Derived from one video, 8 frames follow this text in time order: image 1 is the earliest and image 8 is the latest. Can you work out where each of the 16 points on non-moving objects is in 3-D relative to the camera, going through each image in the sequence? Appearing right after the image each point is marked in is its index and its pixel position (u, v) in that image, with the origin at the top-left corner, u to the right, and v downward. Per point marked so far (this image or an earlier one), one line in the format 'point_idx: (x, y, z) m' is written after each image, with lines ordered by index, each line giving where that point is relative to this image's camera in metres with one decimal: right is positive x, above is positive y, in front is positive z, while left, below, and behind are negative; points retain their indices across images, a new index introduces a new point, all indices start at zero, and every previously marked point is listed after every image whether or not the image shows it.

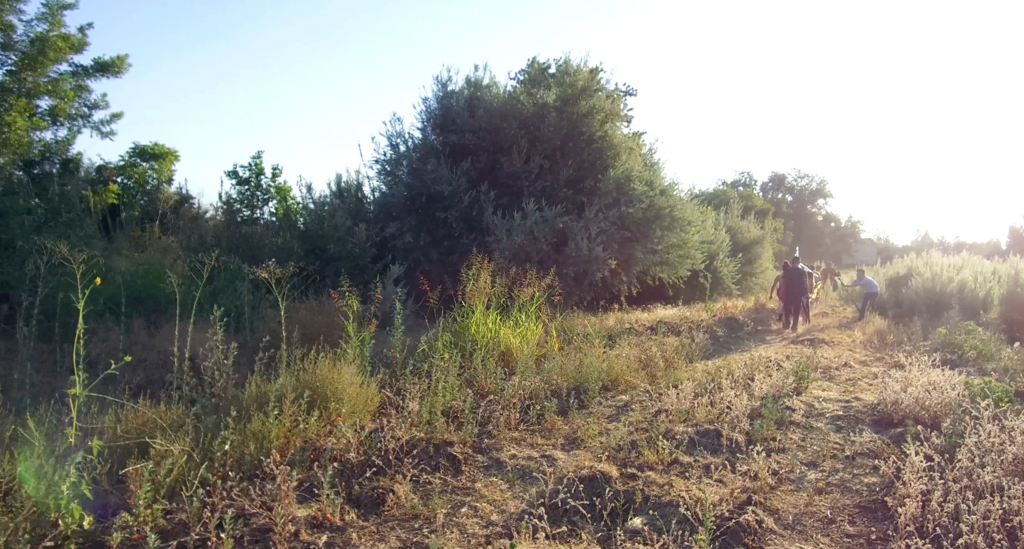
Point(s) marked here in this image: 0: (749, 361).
0: (+3.9, -1.4, +9.8) m
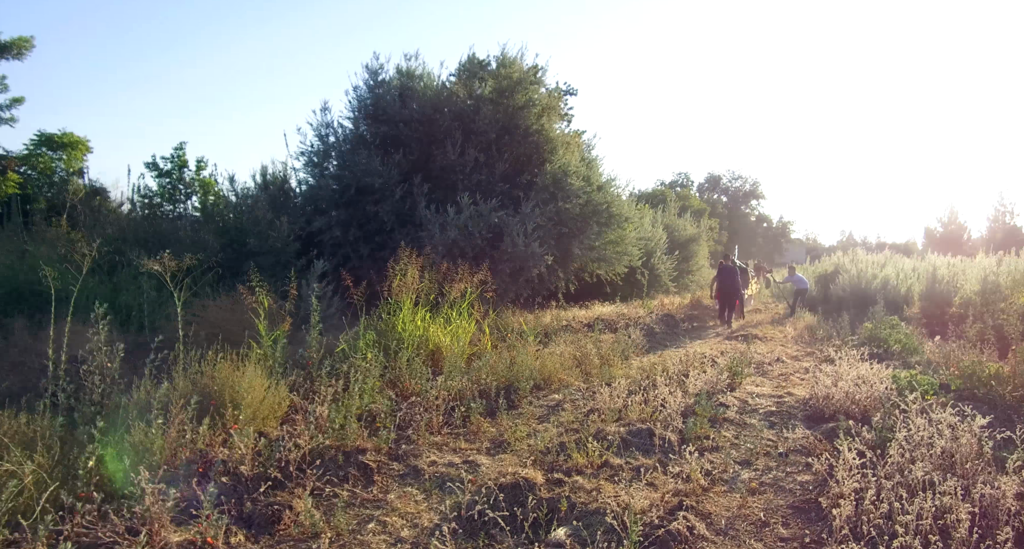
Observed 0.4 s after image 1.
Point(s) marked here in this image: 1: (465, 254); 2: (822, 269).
0: (+2.8, -1.3, +9.7) m
1: (-1.0, +0.4, +12.5) m
2: (+10.4, +0.2, +20.0) m
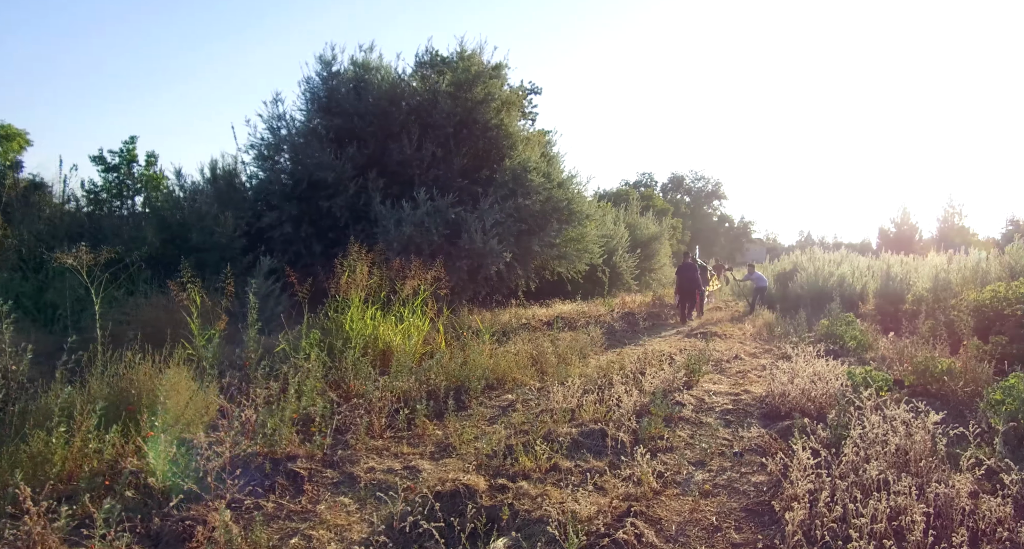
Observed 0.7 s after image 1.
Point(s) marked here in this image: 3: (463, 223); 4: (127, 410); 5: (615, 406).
0: (+2.1, -1.3, +9.5) m
1: (-1.8, +0.5, +12.1) m
2: (+9.1, +0.2, +20.3) m
3: (-1.0, +1.1, +12.5) m
4: (-3.1, -1.1, +4.8) m
5: (+1.1, -1.4, +6.2) m
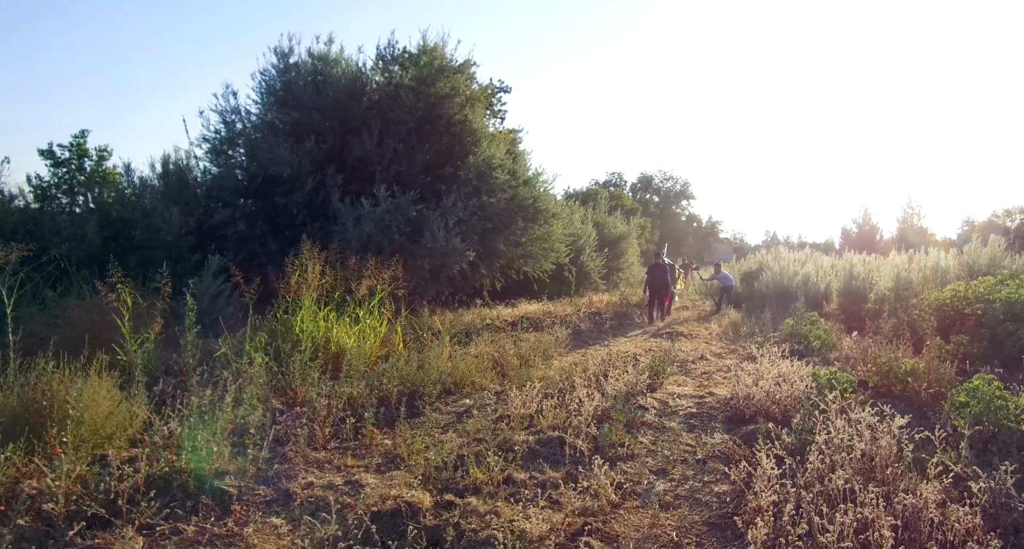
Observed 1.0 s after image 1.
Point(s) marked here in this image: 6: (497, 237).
0: (+1.5, -1.3, +9.3) m
1: (-2.5, +0.5, +11.7) m
2: (+8.0, +0.2, +20.4) m
3: (-1.7, +1.1, +12.1) m
4: (-3.5, -1.1, +4.3) m
5: (+0.6, -1.3, +5.9) m
6: (-0.3, +0.9, +13.6) m
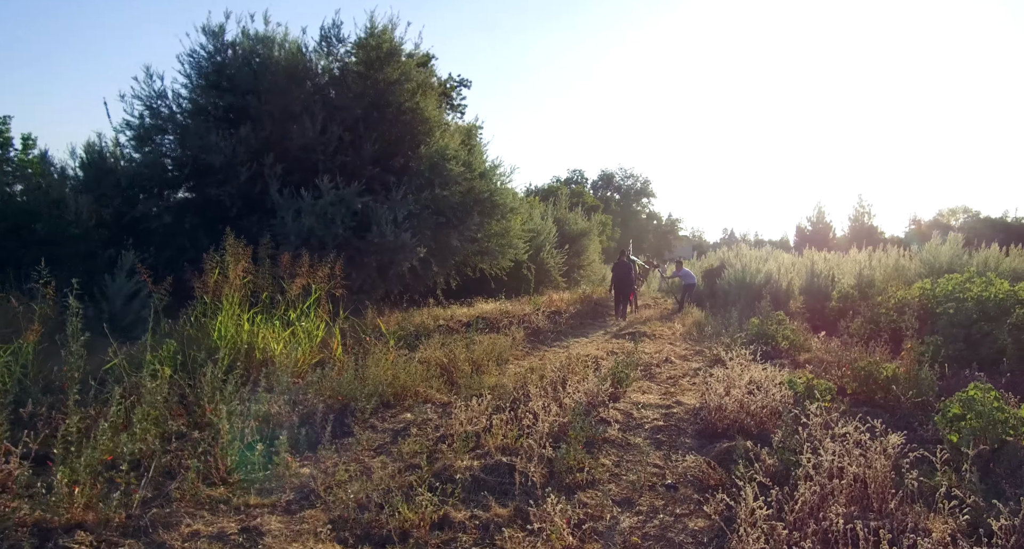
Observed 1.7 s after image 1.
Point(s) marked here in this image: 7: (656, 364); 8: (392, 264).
0: (+0.8, -1.2, +8.6) m
1: (-3.4, +0.5, +10.8) m
2: (+6.6, +0.3, +20.1) m
3: (-2.6, +1.1, +11.2) m
4: (-3.8, -1.1, +3.4) m
5: (+0.1, -1.3, +5.2) m
6: (-1.3, +0.9, +12.8) m
7: (+2.1, -1.3, +8.7) m
8: (-2.3, +0.2, +11.3) m
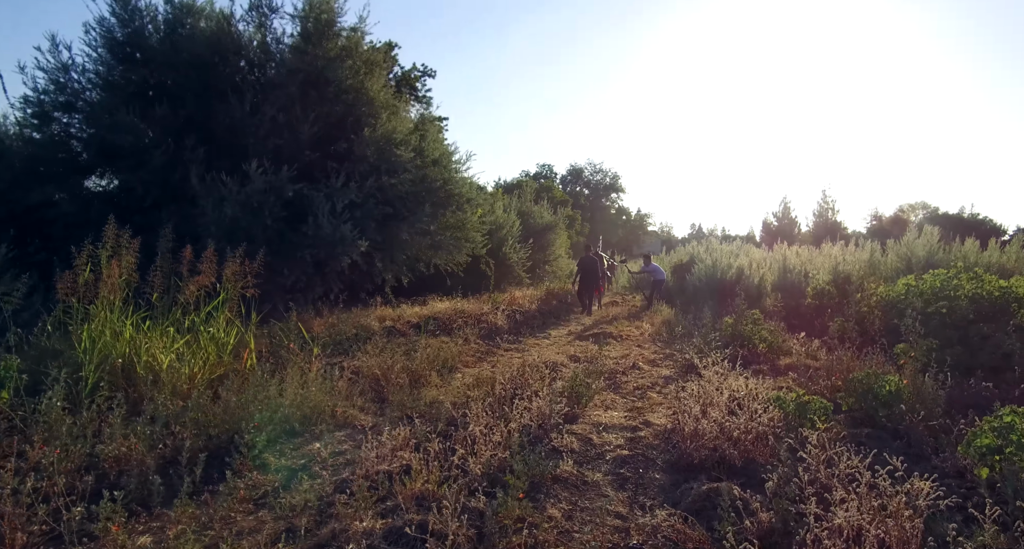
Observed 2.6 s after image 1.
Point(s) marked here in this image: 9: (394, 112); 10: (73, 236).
0: (+0.1, -1.2, +7.6) m
1: (-4.2, +0.6, +9.5) m
2: (+5.4, +0.5, +19.3) m
3: (-3.4, +1.2, +10.0) m
4: (-4.2, -1.1, +2.1) m
5: (-0.4, -1.3, +4.1) m
6: (-2.2, +1.0, +11.7) m
7: (+1.4, -1.3, +7.7) m
8: (-3.1, +0.3, +10.1) m
9: (-2.4, +3.4, +12.3) m
10: (-7.2, +0.6, +9.8) m
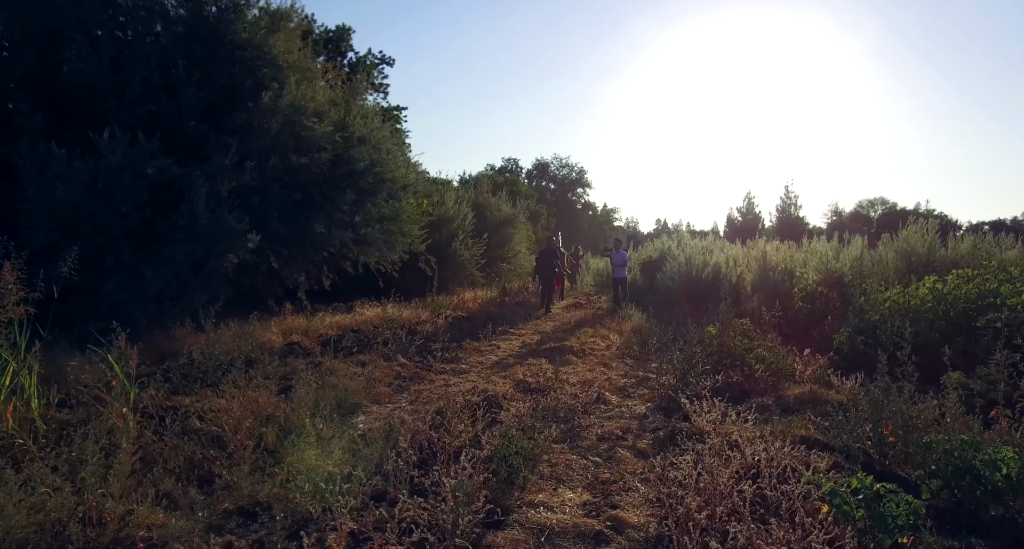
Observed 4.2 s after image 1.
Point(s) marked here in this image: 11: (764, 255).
0: (-0.6, -1.2, +5.5) m
1: (-5.0, +0.5, +7.2) m
2: (+4.0, +0.5, +17.5) m
3: (-4.3, +1.1, +7.7) m
4: (-4.7, -1.2, -0.2) m
5: (-0.9, -1.4, +2.1) m
6: (-3.2, +1.0, +9.5) m
7: (+0.7, -1.3, +5.8) m
8: (-3.9, +0.2, +7.8) m
9: (-3.4, +3.3, +10.1) m
10: (-8.1, +0.6, +7.3) m
11: (+5.6, +0.4, +13.1) m
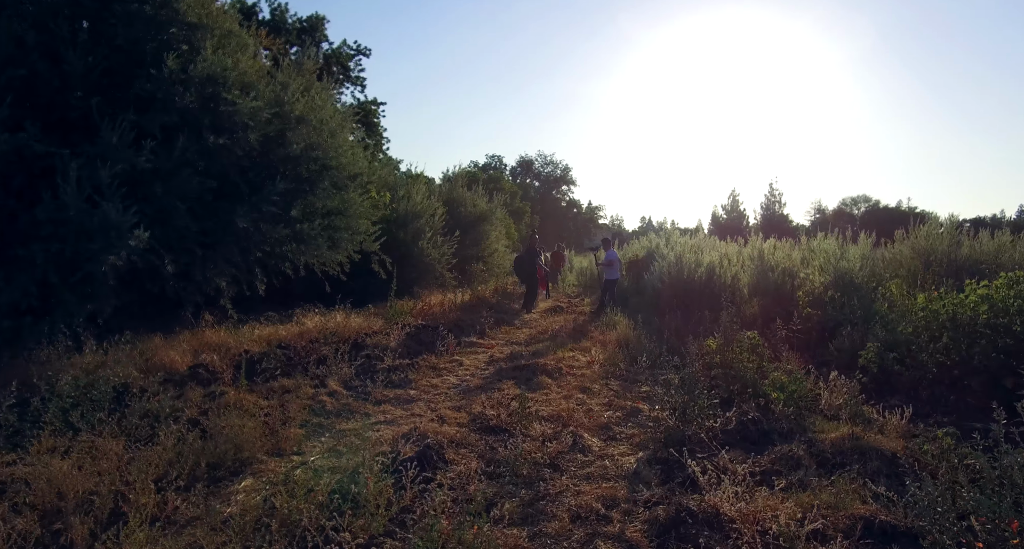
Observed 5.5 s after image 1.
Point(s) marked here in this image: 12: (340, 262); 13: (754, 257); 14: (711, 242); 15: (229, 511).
0: (-1.0, -1.3, +4.0) m
1: (-5.4, +0.4, +5.6) m
2: (+3.3, +0.5, +16.1) m
3: (-4.7, +1.1, +6.1) m
4: (-4.9, -1.3, -1.8) m
5: (-1.2, -1.5, +0.5) m
6: (-3.6, +0.9, +7.9) m
7: (+0.3, -1.4, +4.3) m
8: (-4.4, +0.2, +6.2) m
9: (-3.9, +3.3, +8.5) m
10: (-8.5, +0.5, +5.6) m
11: (+5.0, +0.4, +11.7) m
12: (-2.9, +0.2, +10.3) m
13: (+4.9, +0.3, +11.9) m
14: (+5.4, +0.9, +15.9) m
15: (-1.7, -1.4, +3.4) m
